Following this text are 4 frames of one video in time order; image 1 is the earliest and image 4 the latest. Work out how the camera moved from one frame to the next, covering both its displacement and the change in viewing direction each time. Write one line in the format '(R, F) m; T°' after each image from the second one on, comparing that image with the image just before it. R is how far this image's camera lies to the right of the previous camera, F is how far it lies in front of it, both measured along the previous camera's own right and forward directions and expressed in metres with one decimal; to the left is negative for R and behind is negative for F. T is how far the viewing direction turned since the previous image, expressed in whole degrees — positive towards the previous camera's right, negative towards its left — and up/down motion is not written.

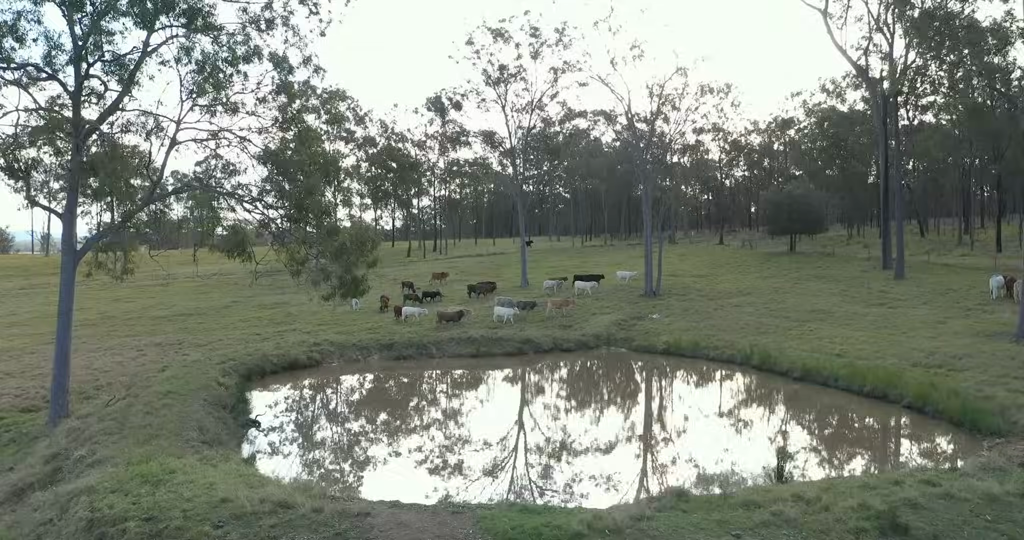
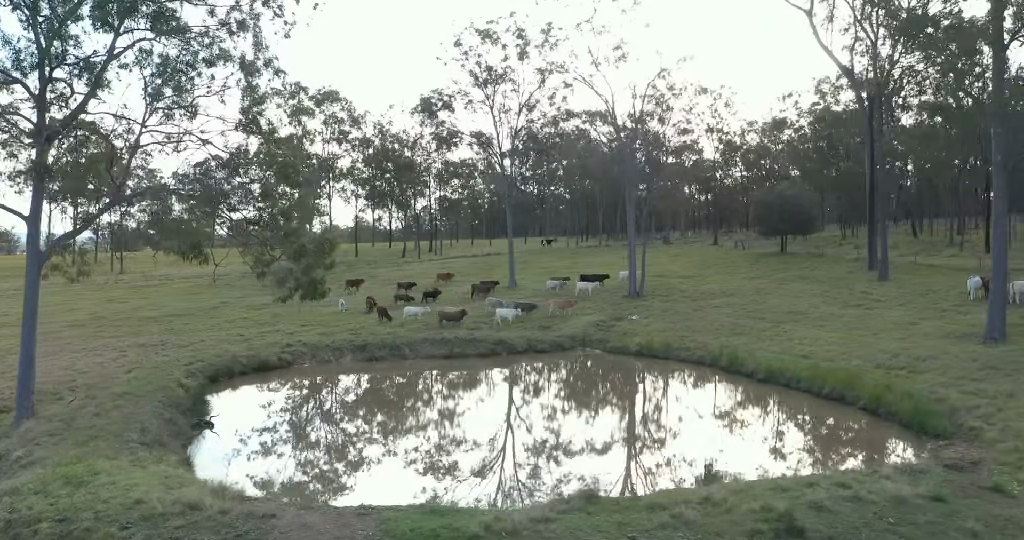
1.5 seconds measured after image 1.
(+0.4, 0.0) m; 0°
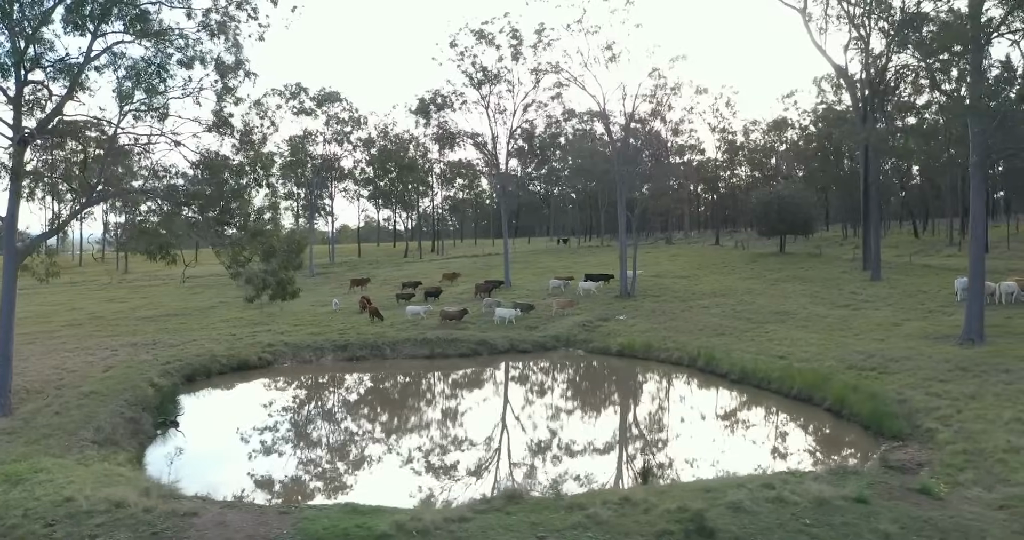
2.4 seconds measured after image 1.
(+0.4, 0.0) m; 0°
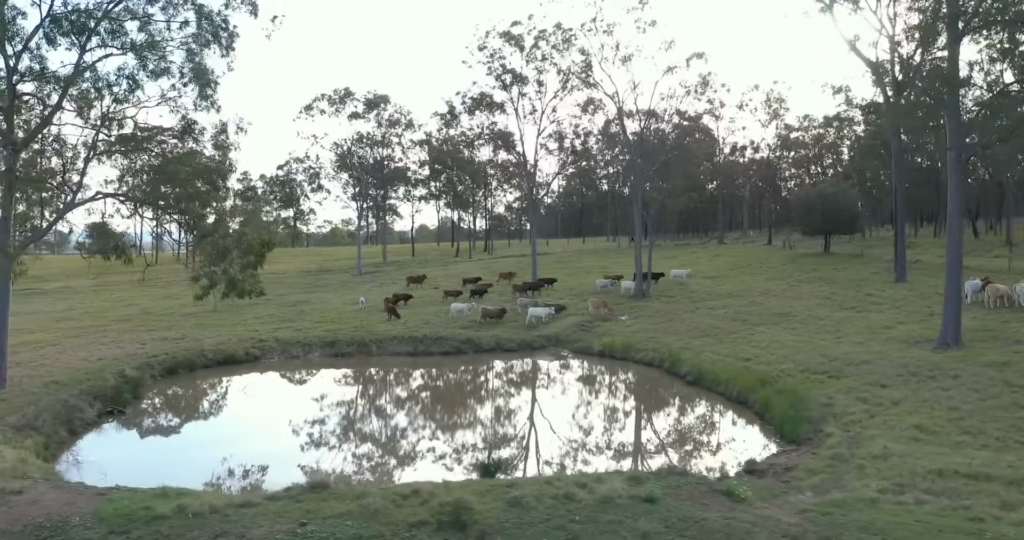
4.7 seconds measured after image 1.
(+1.4, -0.1) m; -5°
